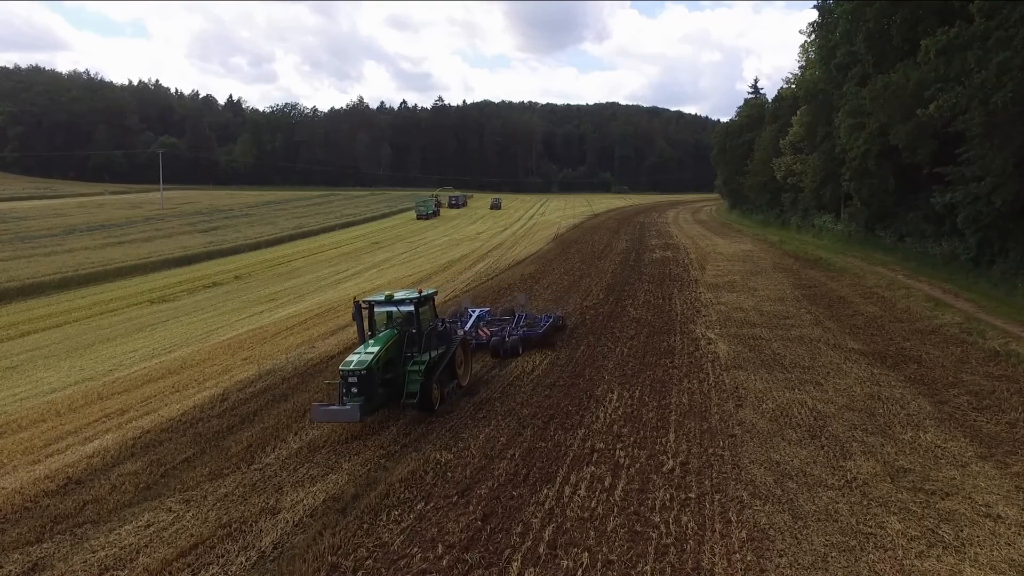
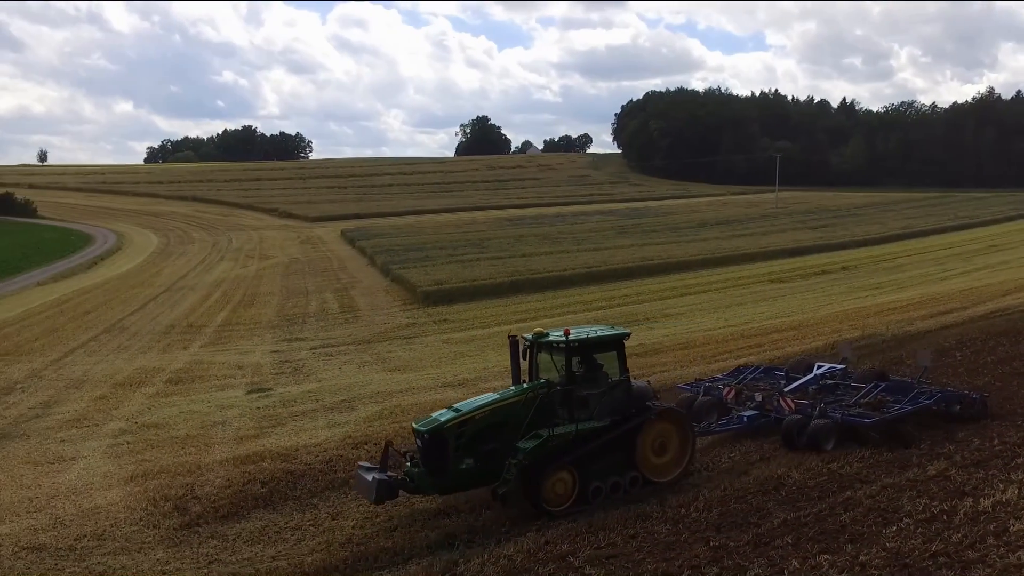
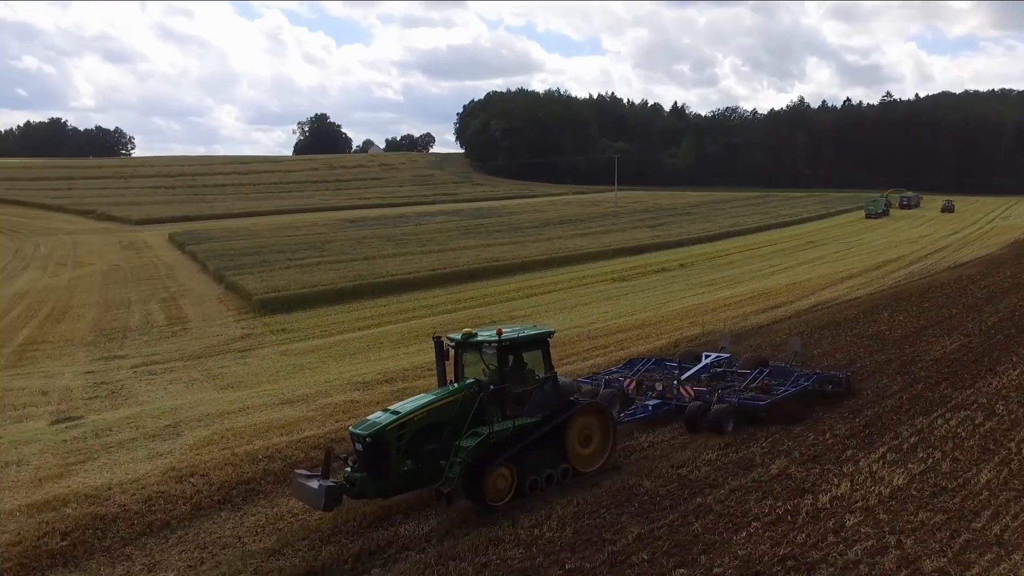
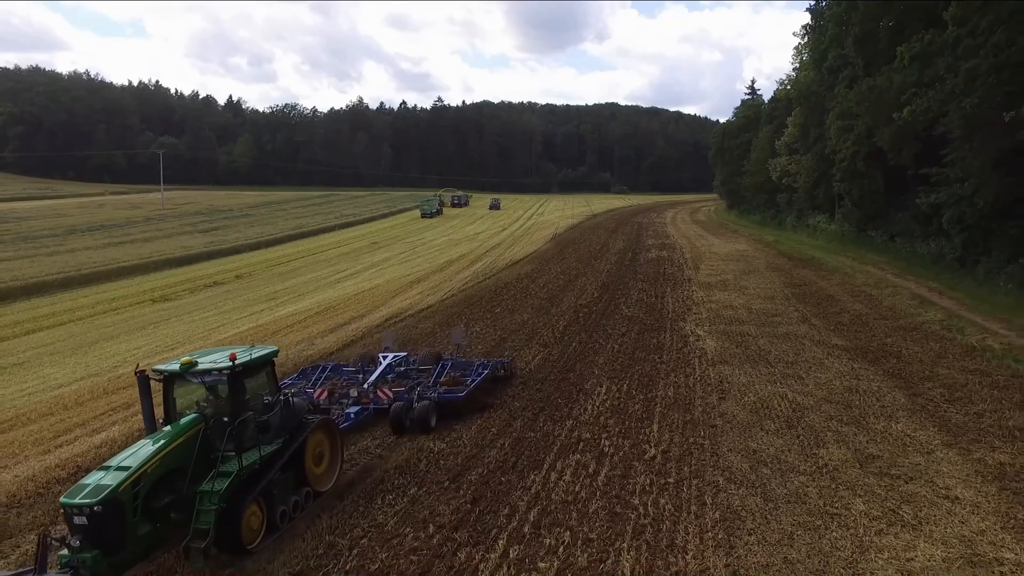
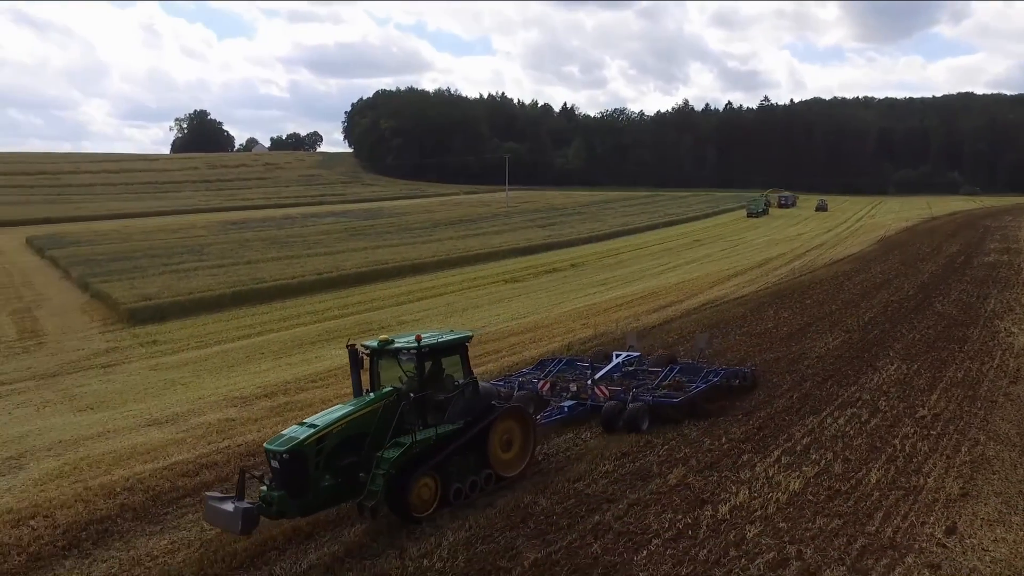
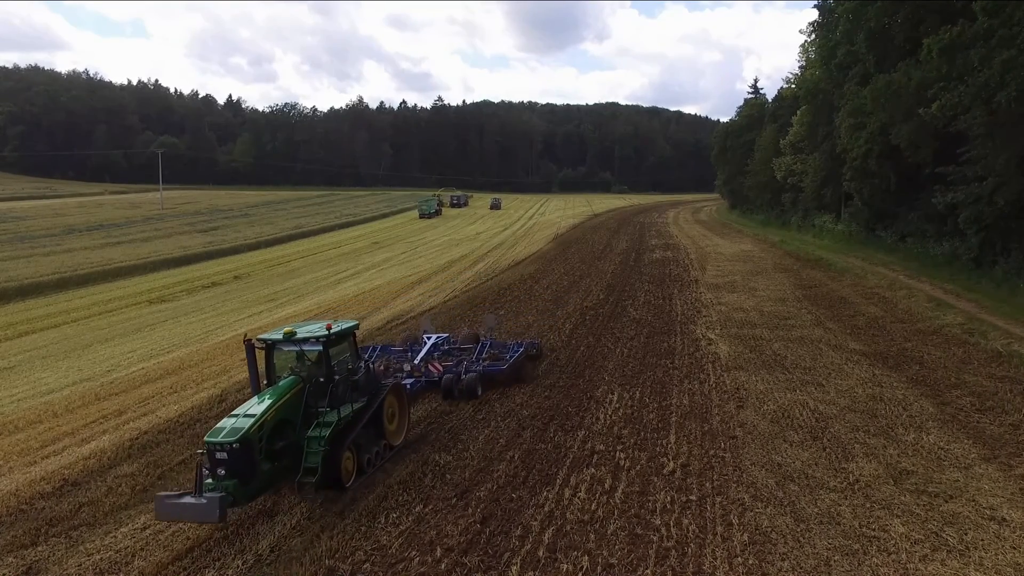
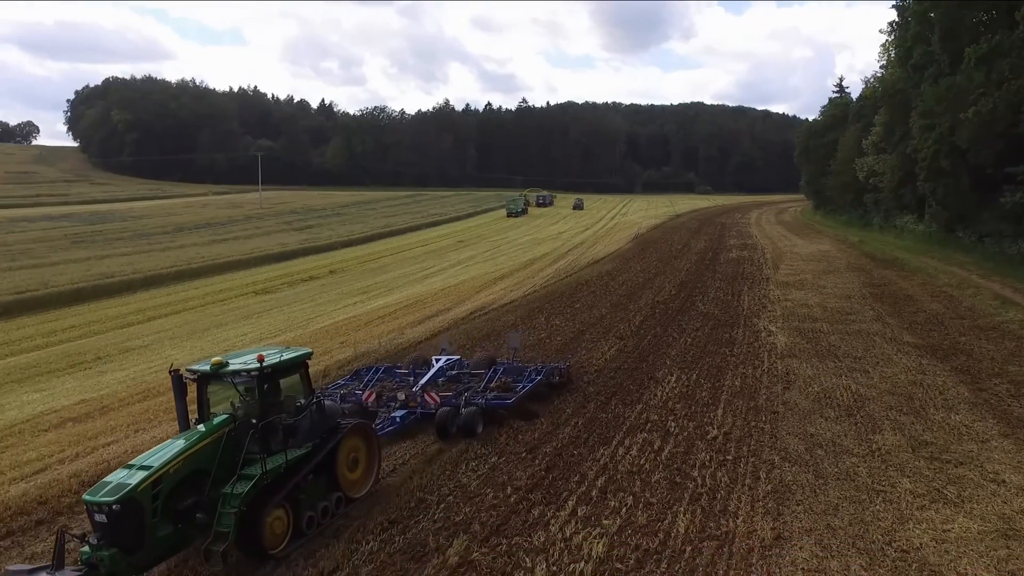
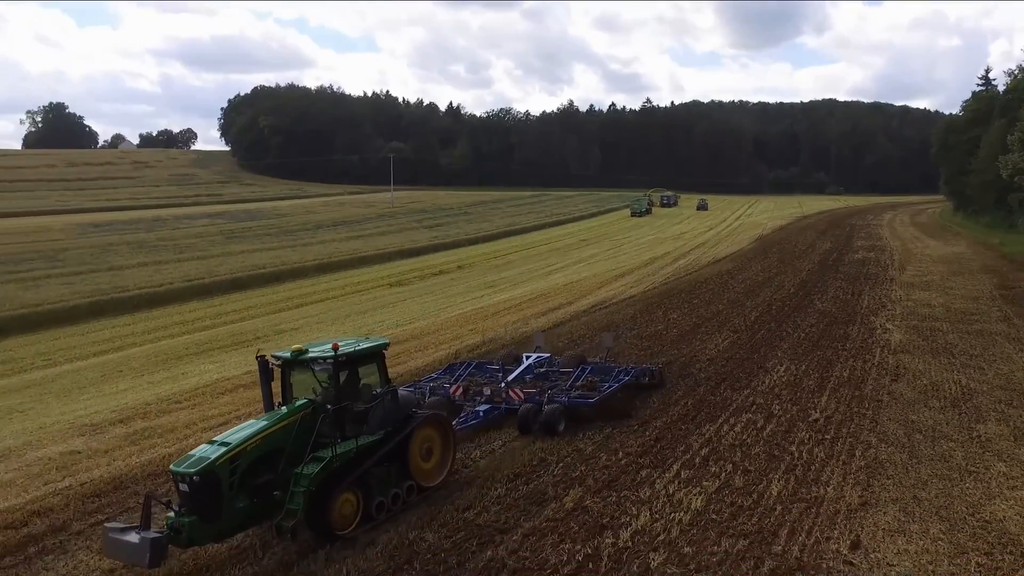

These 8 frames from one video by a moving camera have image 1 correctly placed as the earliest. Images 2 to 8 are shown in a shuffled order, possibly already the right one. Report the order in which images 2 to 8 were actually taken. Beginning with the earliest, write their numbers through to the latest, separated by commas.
6, 4, 7, 8, 5, 3, 2
